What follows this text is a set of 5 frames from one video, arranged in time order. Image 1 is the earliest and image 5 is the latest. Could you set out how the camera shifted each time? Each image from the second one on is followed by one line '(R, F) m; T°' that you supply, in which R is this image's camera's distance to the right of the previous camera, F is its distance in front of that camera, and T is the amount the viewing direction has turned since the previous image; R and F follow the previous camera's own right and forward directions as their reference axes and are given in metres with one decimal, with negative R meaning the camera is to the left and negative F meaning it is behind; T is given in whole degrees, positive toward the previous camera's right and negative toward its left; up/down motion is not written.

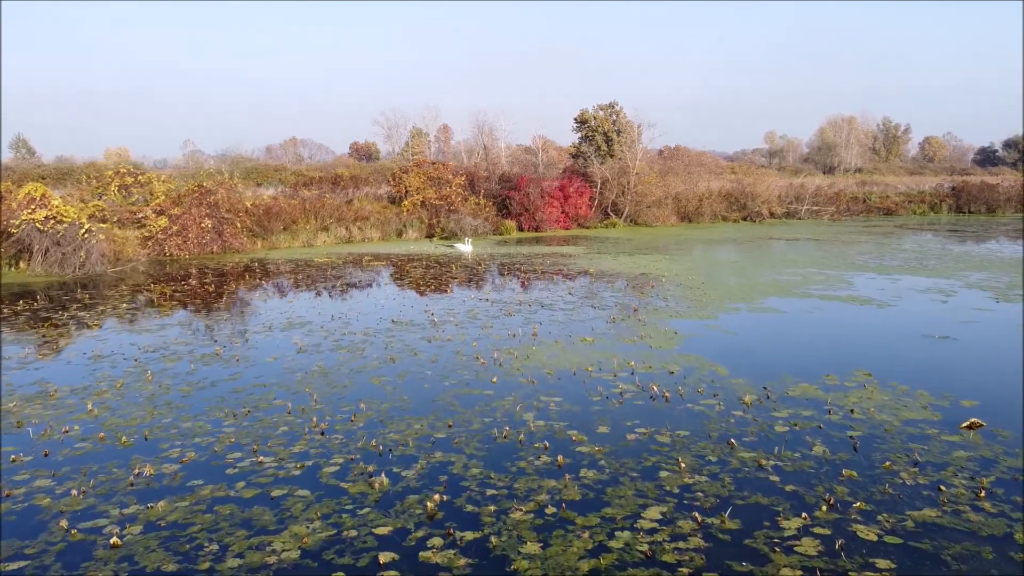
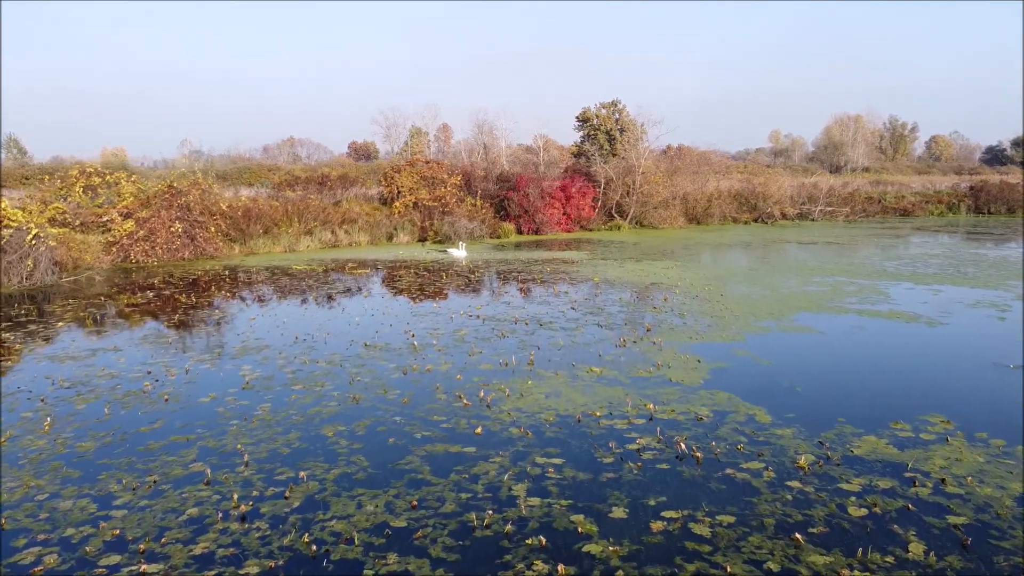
(+0.1, +1.7) m; 0°
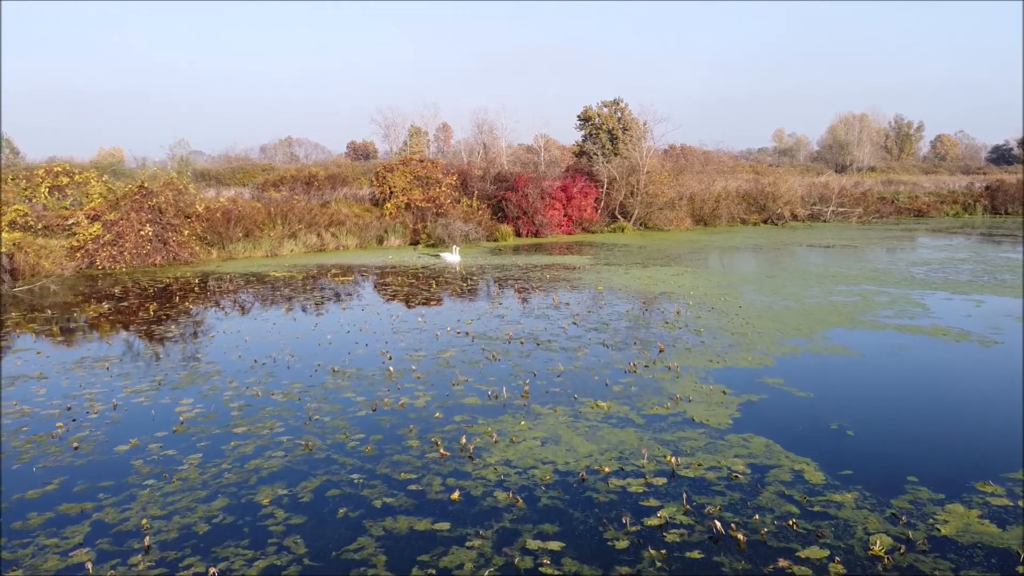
(+0.1, +1.4) m; 0°
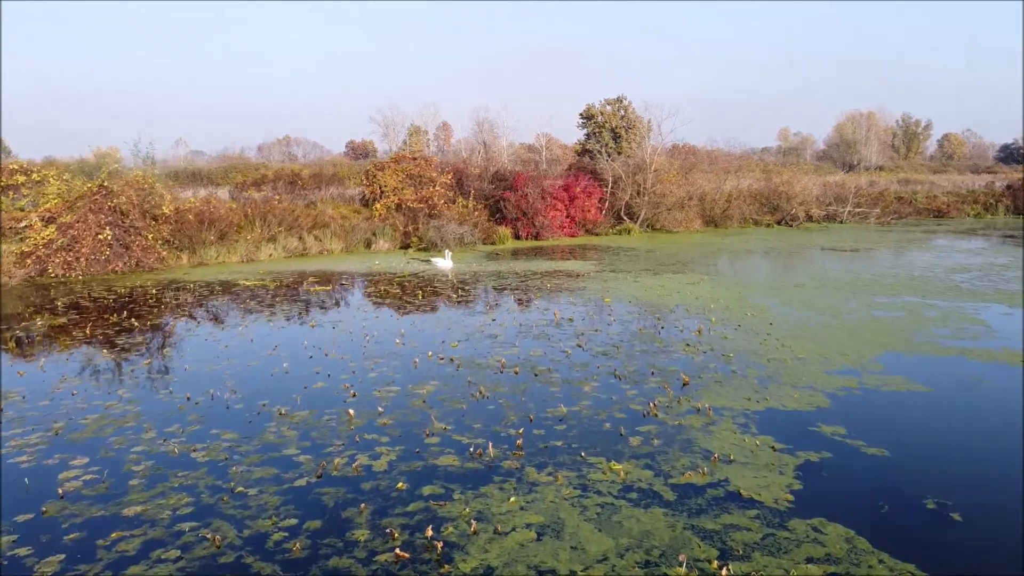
(+0.1, +1.7) m; 0°
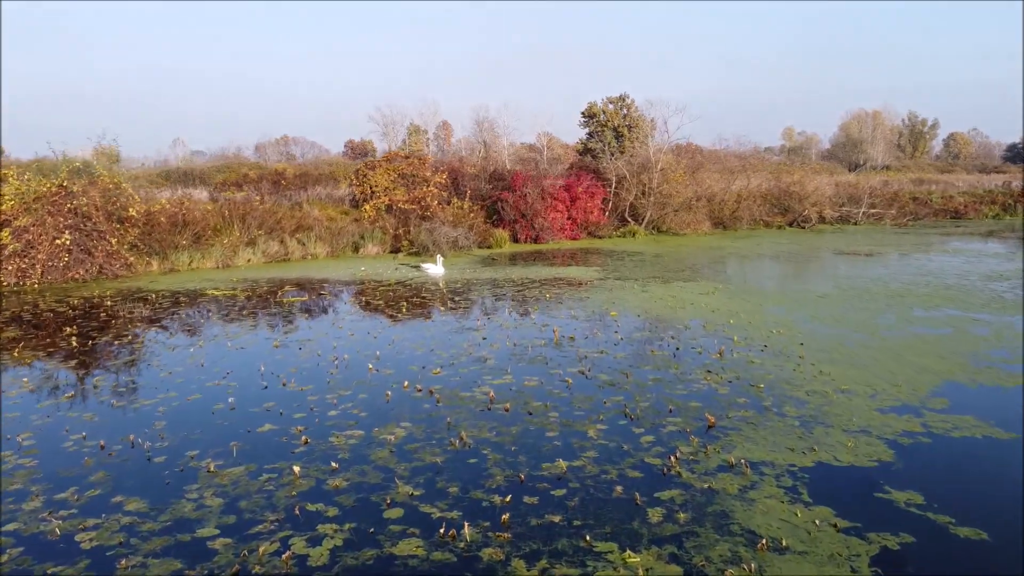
(+0.1, +1.3) m; 0°
